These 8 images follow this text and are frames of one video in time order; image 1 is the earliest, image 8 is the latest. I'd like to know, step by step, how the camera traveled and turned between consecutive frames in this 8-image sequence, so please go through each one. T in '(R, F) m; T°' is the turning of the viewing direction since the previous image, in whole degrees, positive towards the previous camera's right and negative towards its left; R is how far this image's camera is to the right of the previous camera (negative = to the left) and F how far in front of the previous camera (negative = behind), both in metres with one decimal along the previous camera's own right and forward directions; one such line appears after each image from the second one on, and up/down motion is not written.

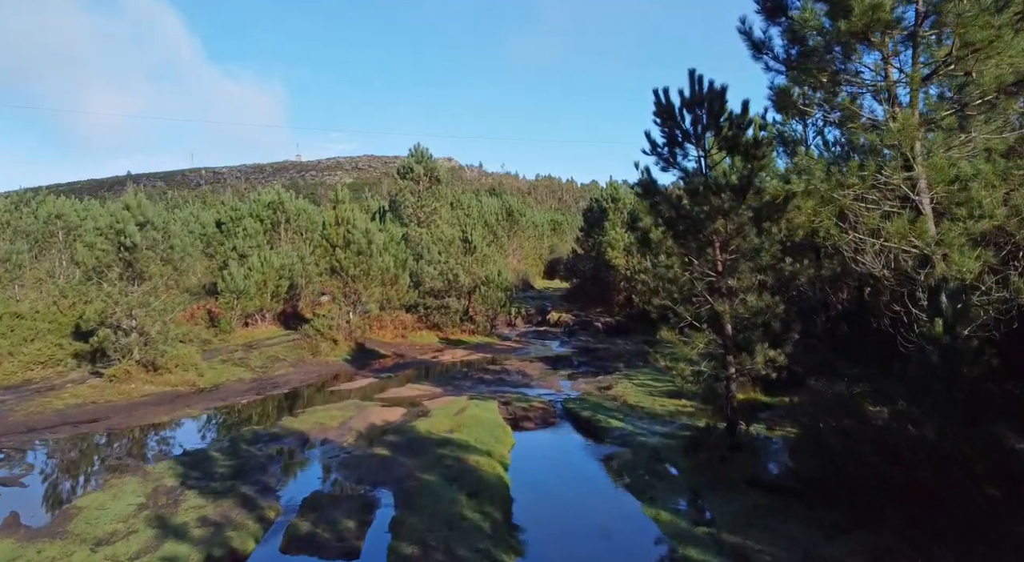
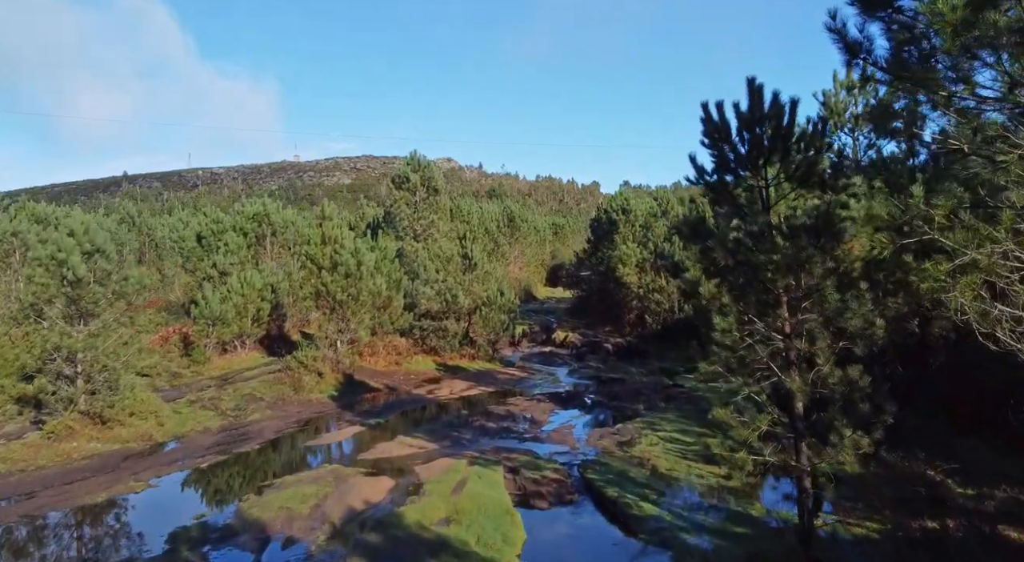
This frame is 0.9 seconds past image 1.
(-0.1, +1.9) m; 0°
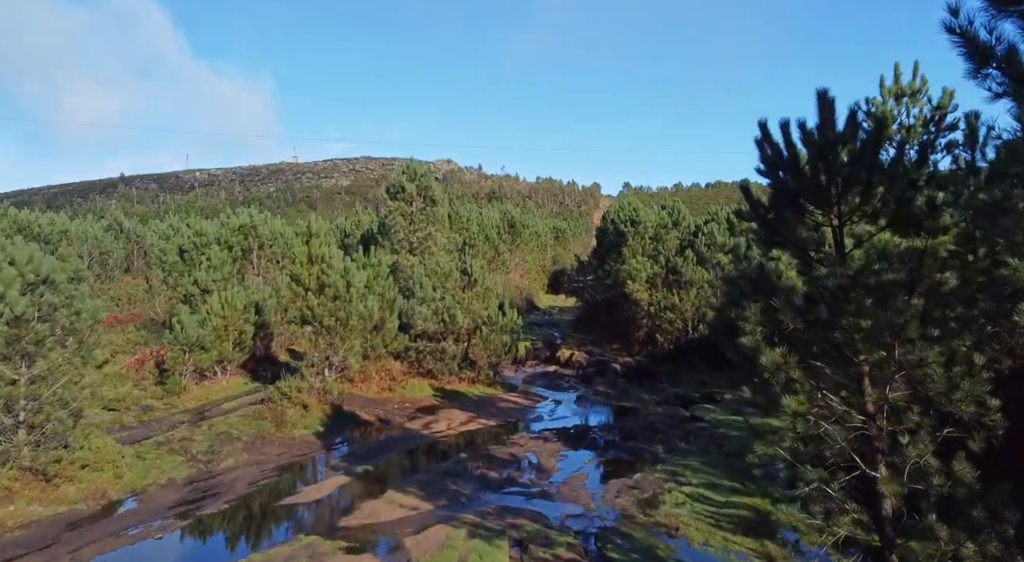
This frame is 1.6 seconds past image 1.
(-0.1, +1.5) m; 0°
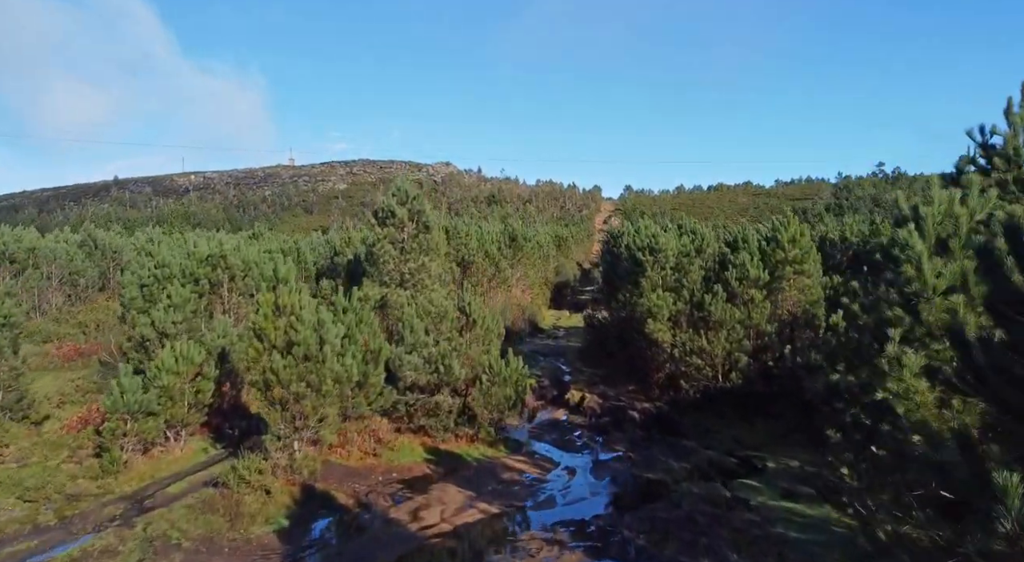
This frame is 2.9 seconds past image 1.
(-0.1, +2.8) m; 0°
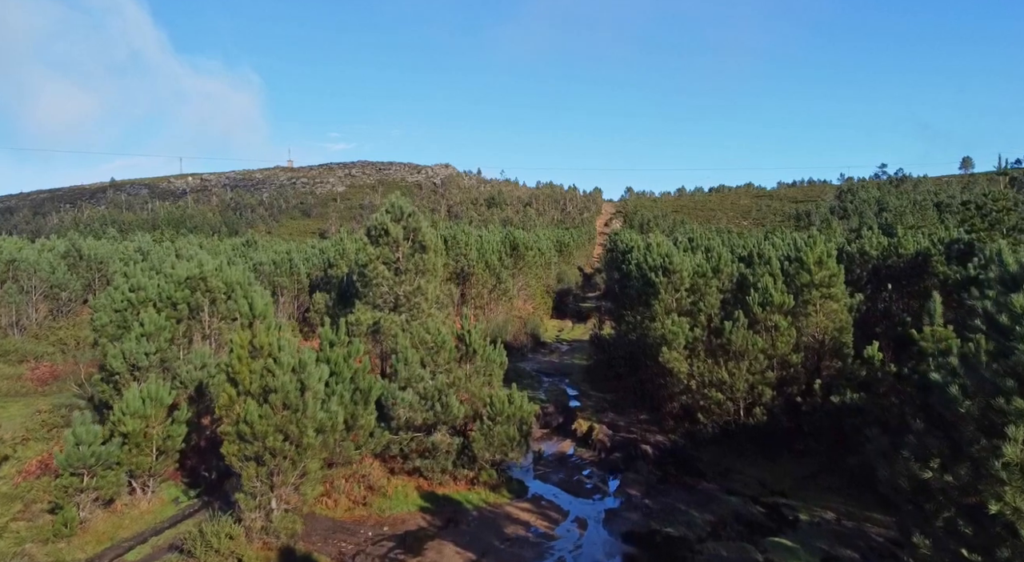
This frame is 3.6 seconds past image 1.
(-0.1, +1.6) m; 0°
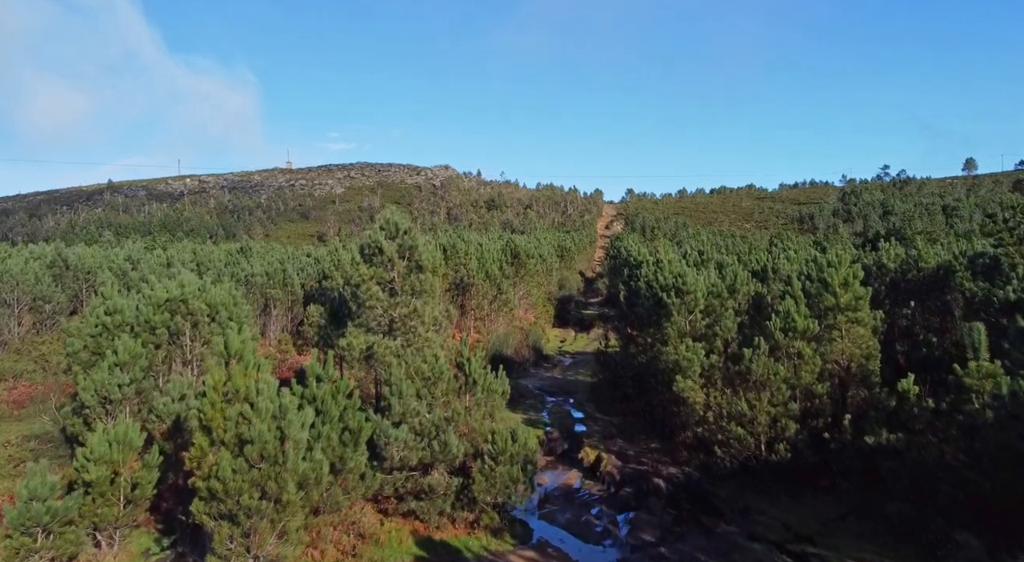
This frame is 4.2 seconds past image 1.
(-0.1, +1.3) m; 0°
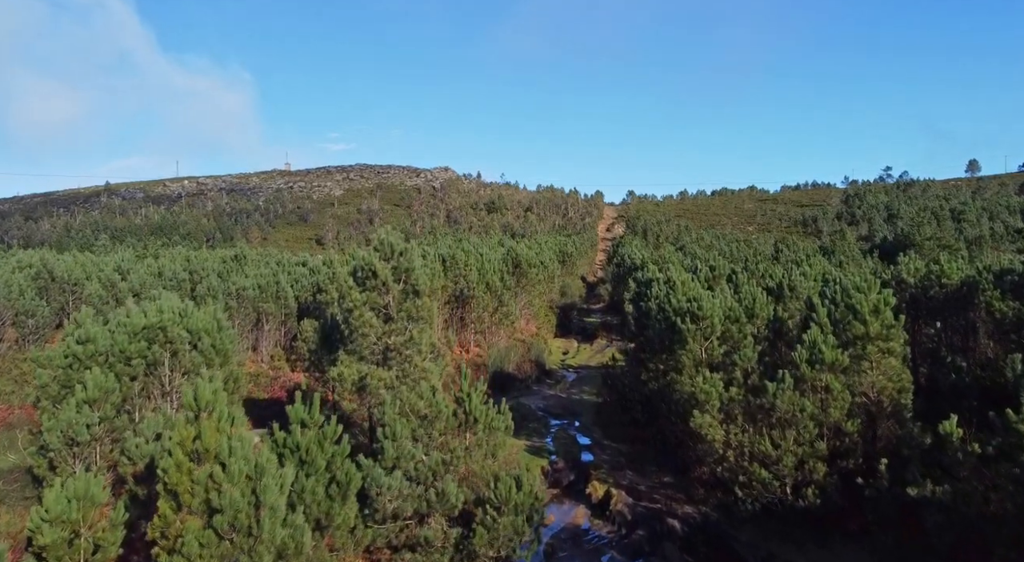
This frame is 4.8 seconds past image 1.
(-0.1, +1.3) m; 0°
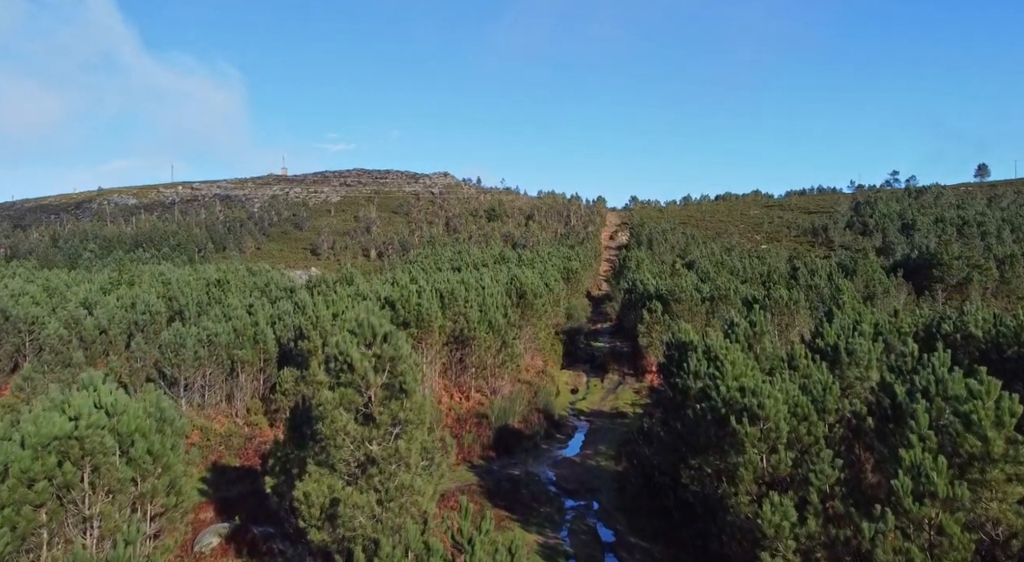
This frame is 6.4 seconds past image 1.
(-0.2, +3.7) m; 0°
